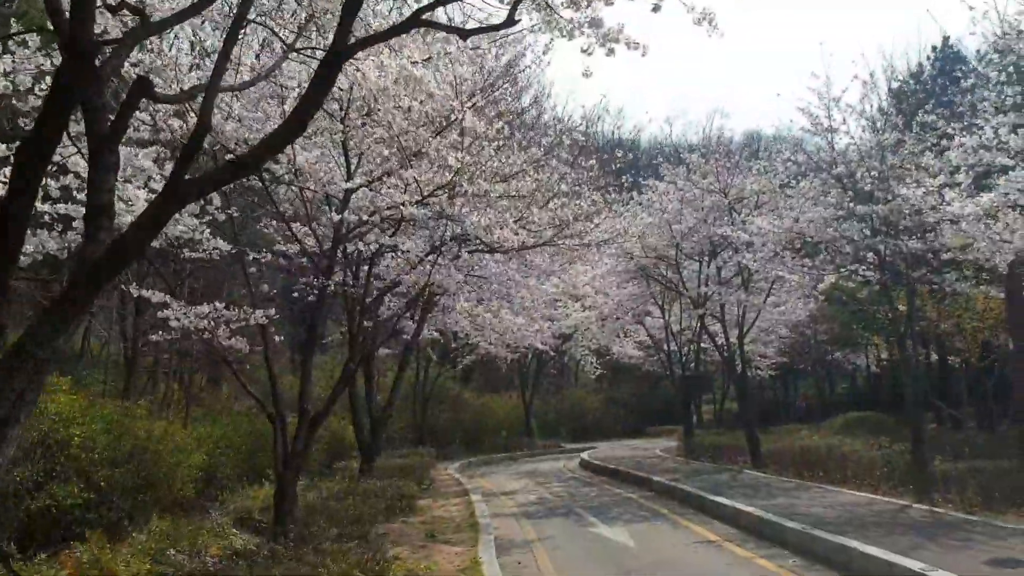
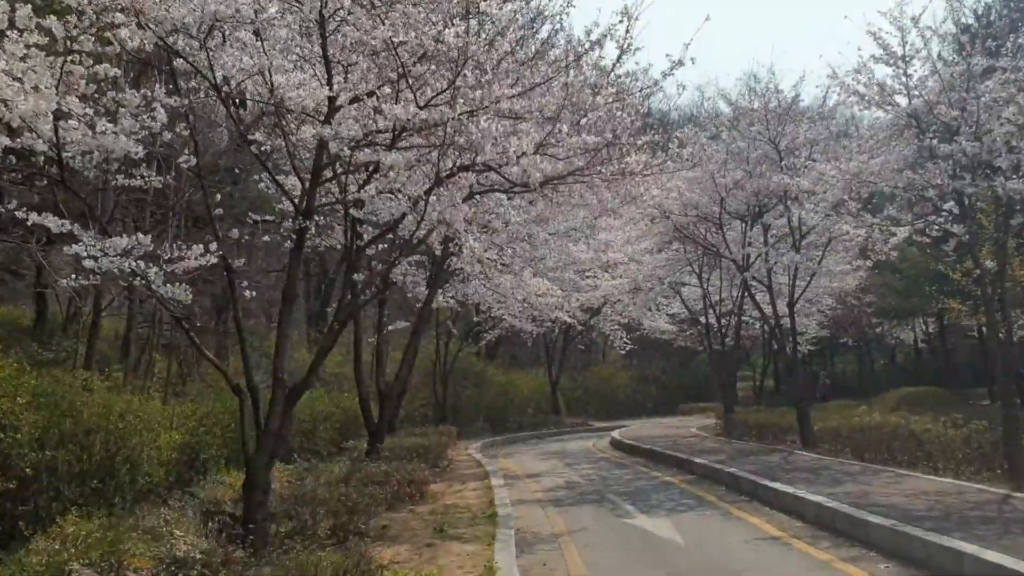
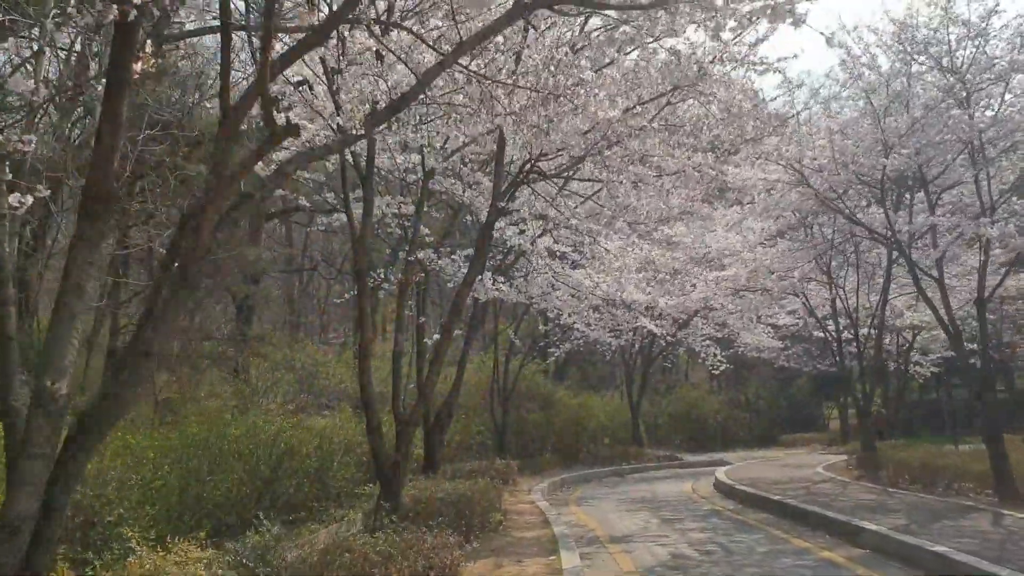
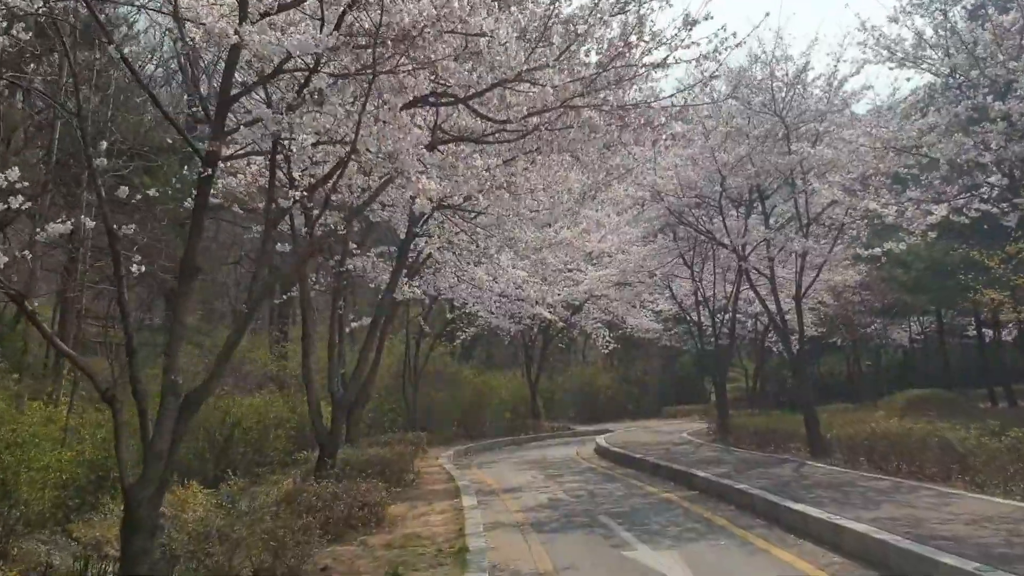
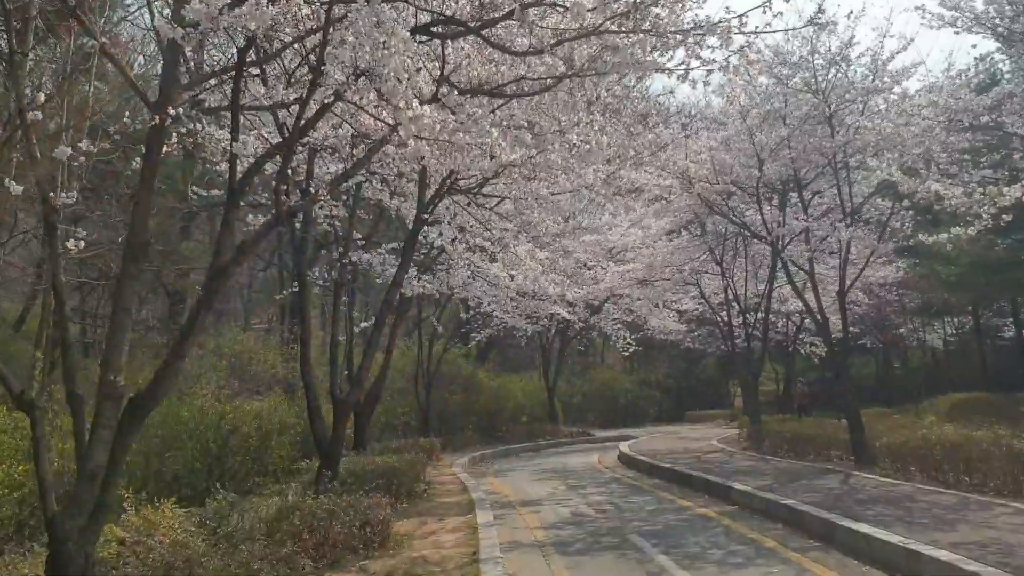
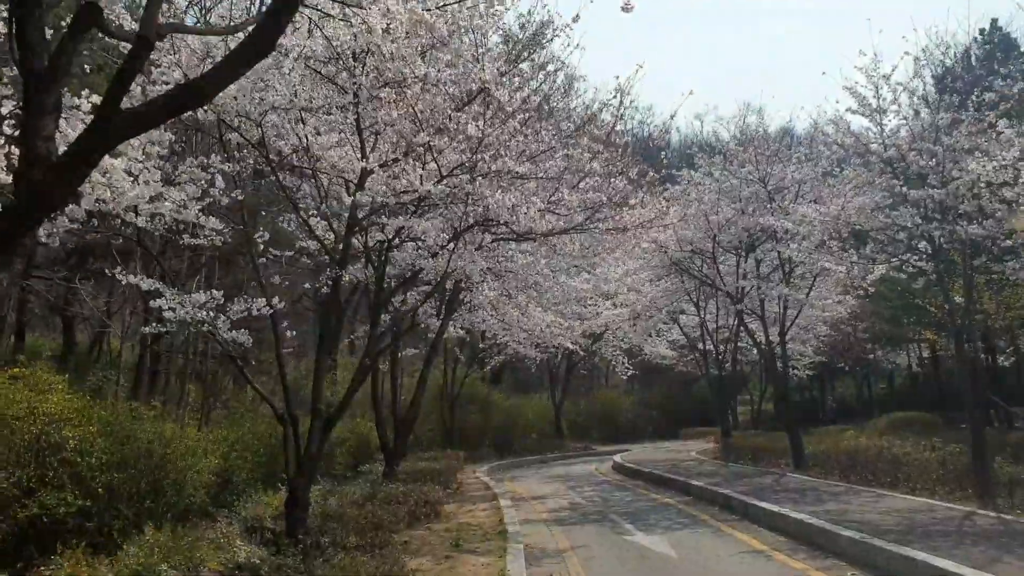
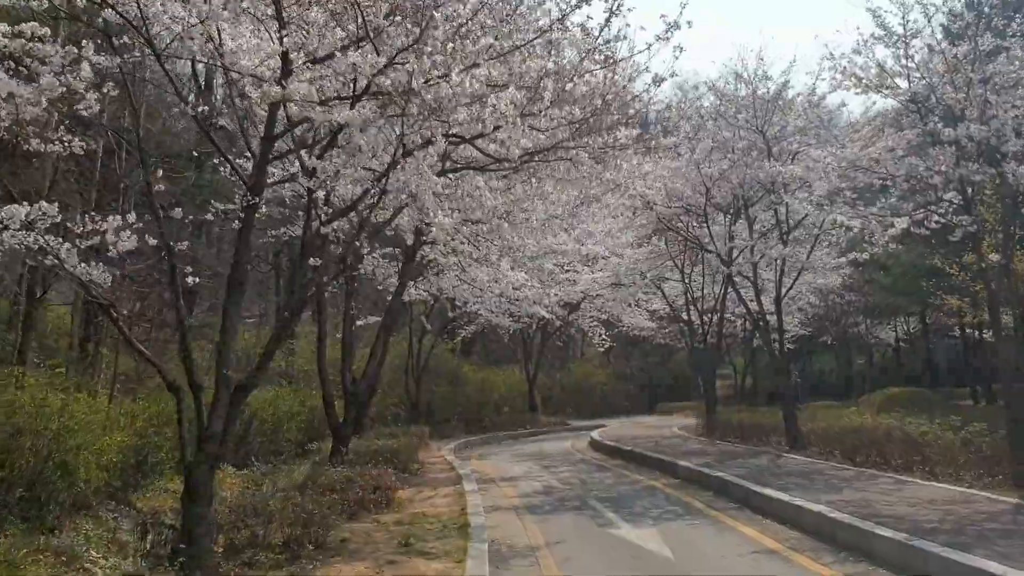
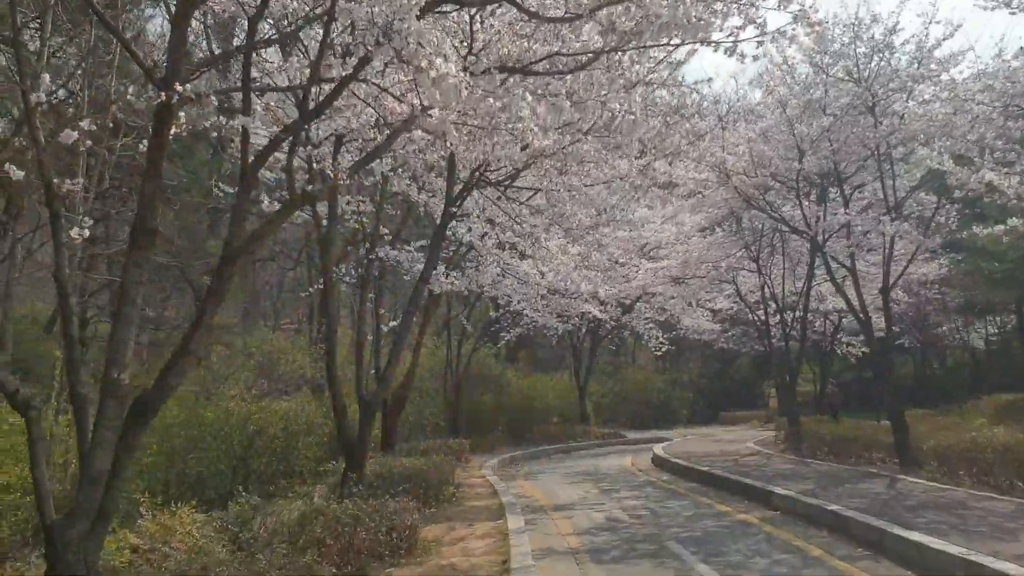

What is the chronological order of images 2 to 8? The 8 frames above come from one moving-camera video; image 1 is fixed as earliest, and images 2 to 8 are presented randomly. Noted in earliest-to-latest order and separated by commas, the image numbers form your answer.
6, 2, 7, 4, 5, 8, 3
